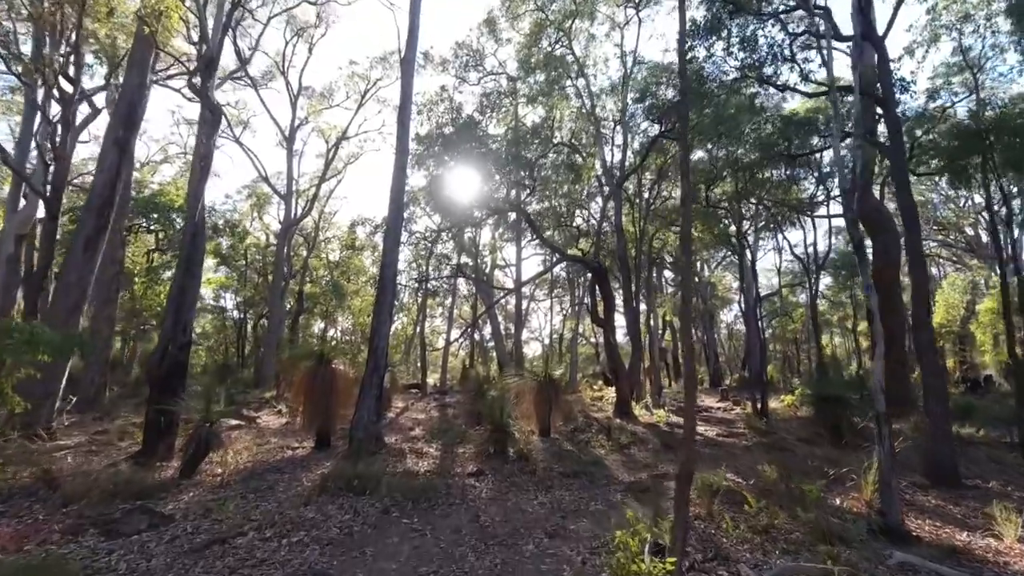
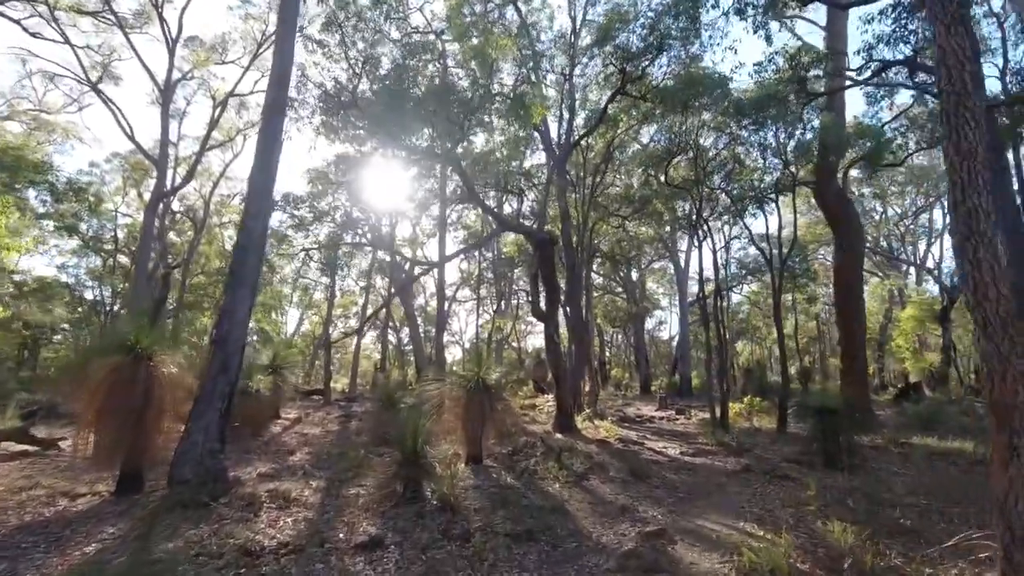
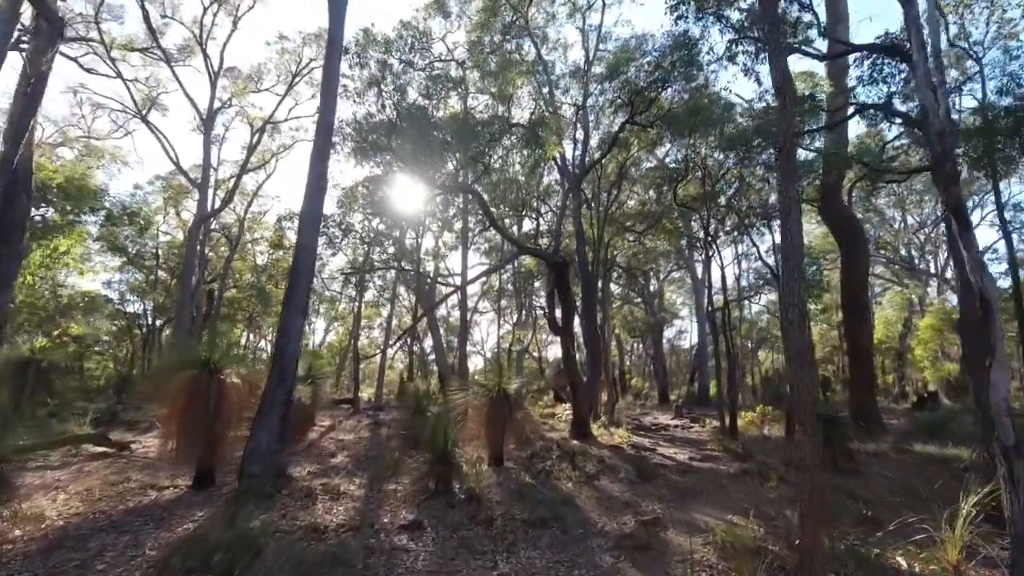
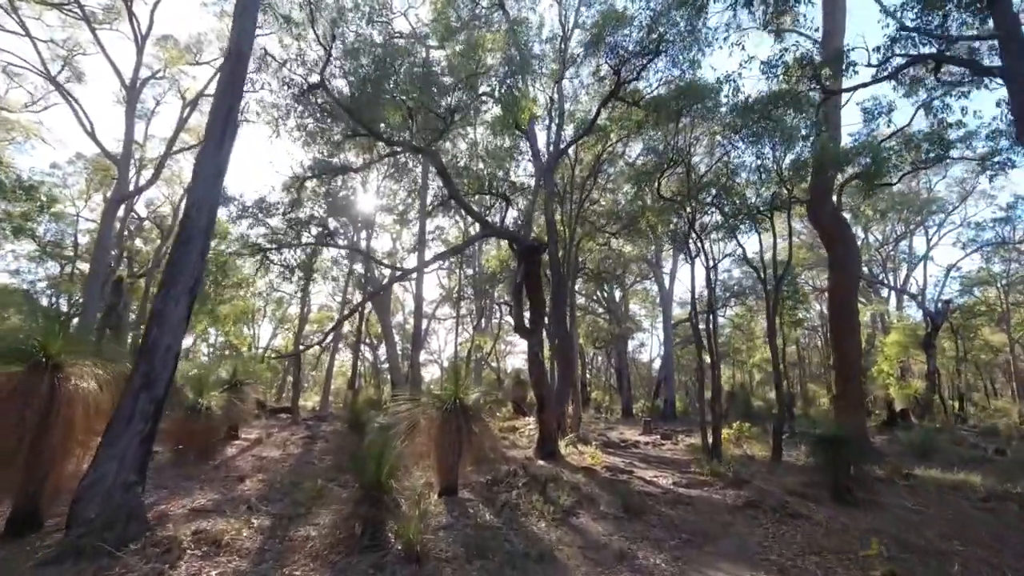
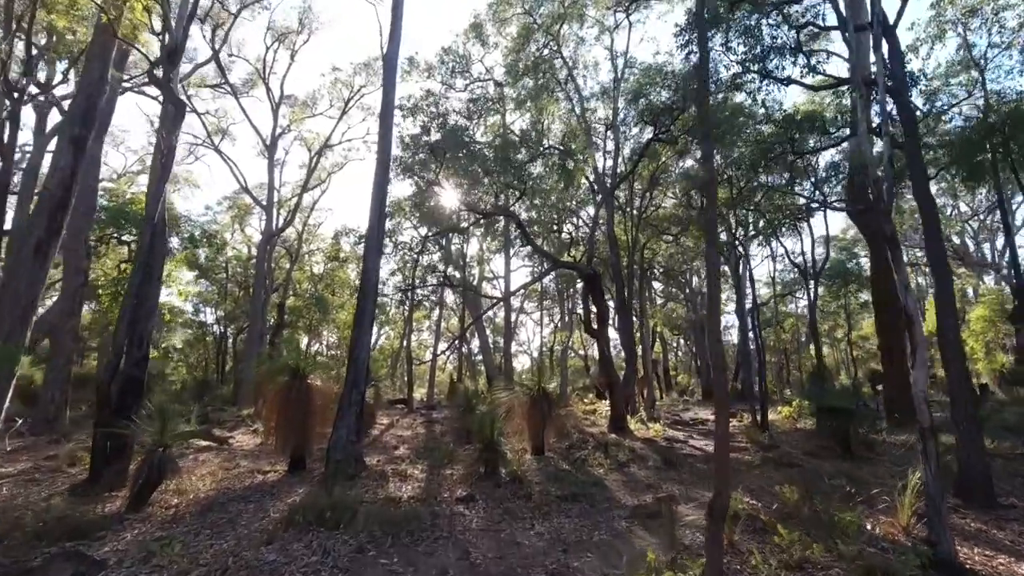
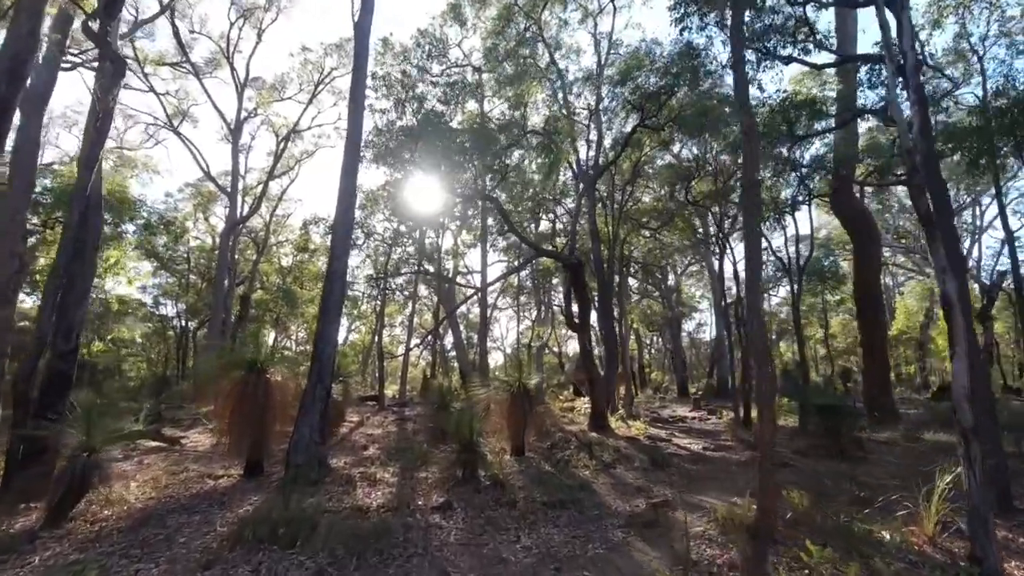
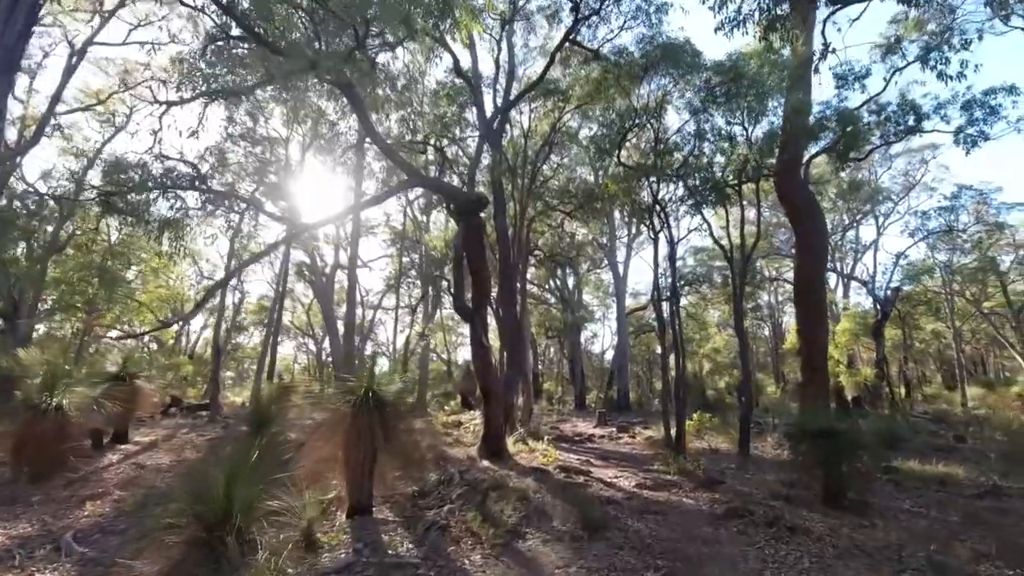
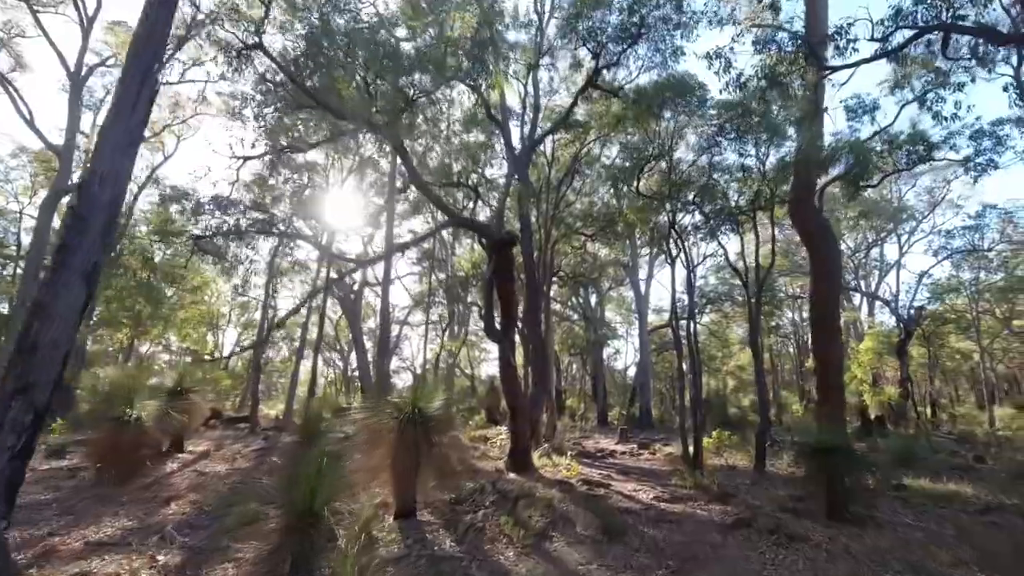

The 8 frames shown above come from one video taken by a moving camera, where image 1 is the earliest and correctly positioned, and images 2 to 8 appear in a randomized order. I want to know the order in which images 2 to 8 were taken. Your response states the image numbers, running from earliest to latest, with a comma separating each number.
5, 6, 3, 2, 4, 8, 7
